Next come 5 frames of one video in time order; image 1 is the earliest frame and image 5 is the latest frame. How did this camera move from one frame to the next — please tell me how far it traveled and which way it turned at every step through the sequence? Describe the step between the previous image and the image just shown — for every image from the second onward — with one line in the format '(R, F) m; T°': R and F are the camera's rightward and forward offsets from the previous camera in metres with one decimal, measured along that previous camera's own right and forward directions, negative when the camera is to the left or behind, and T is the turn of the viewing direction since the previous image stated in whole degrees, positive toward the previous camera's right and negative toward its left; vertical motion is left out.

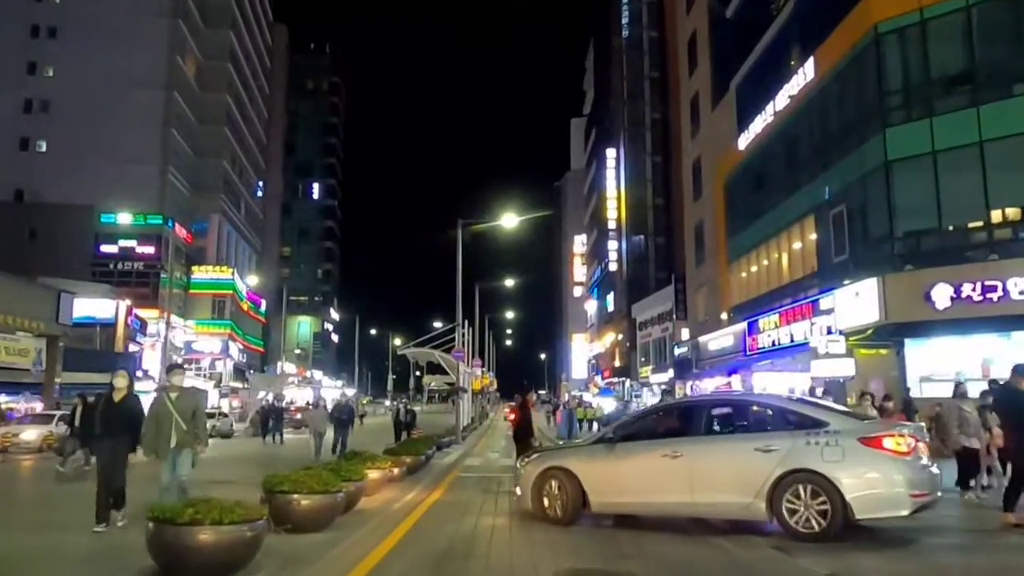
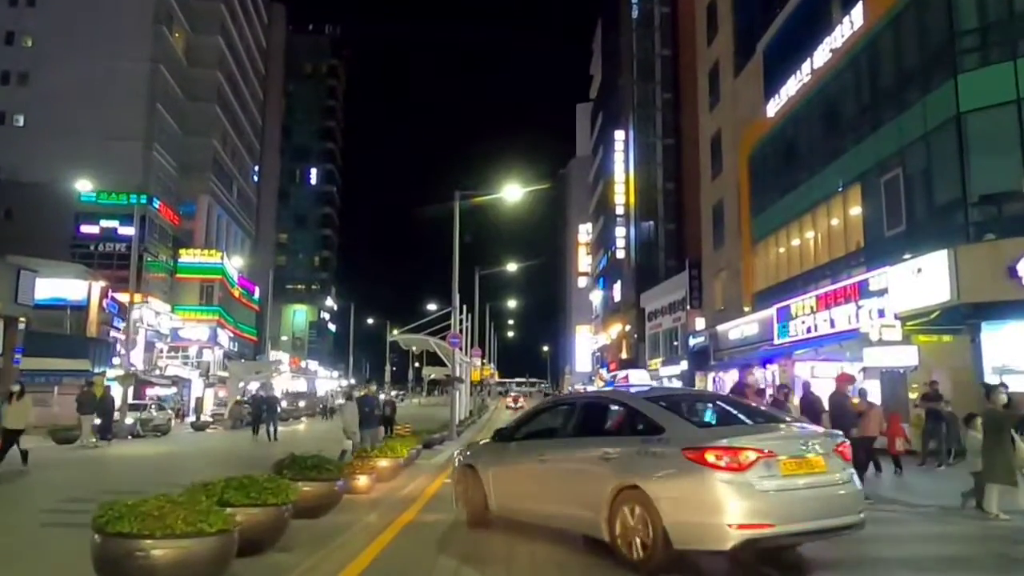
(0.0, +3.5) m; 0°
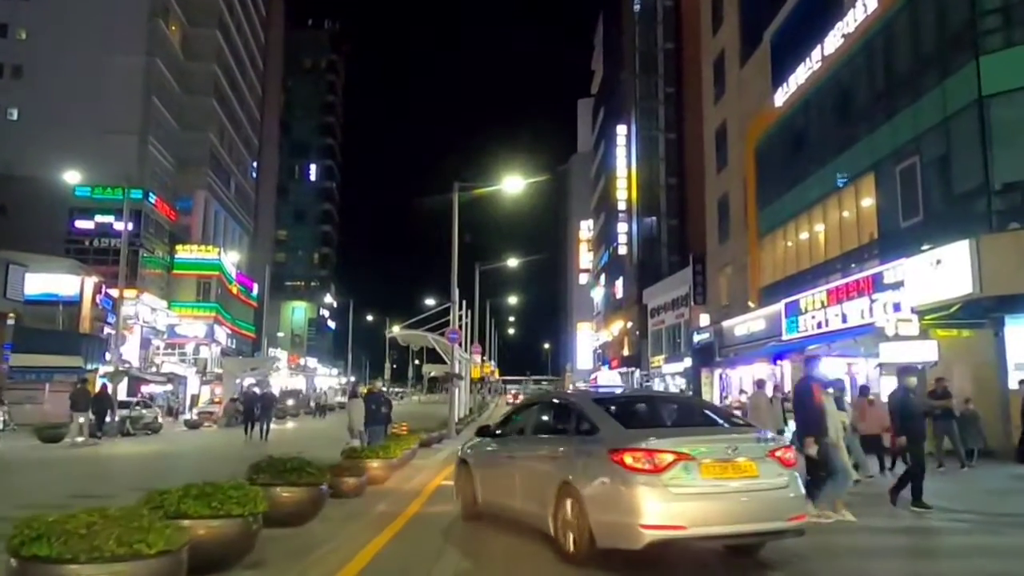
(0.0, +0.9) m; 0°
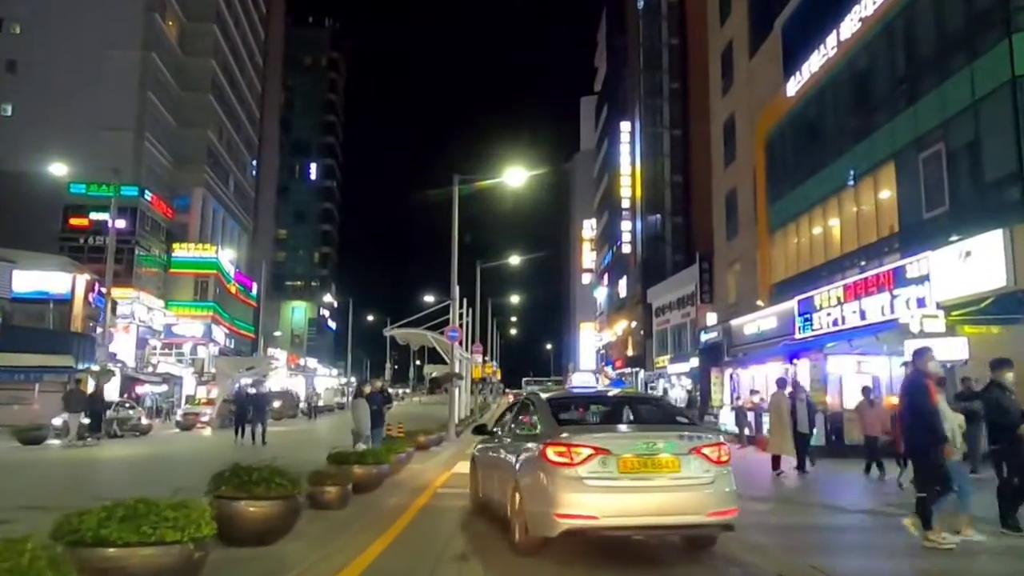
(0.0, +1.1) m; 0°
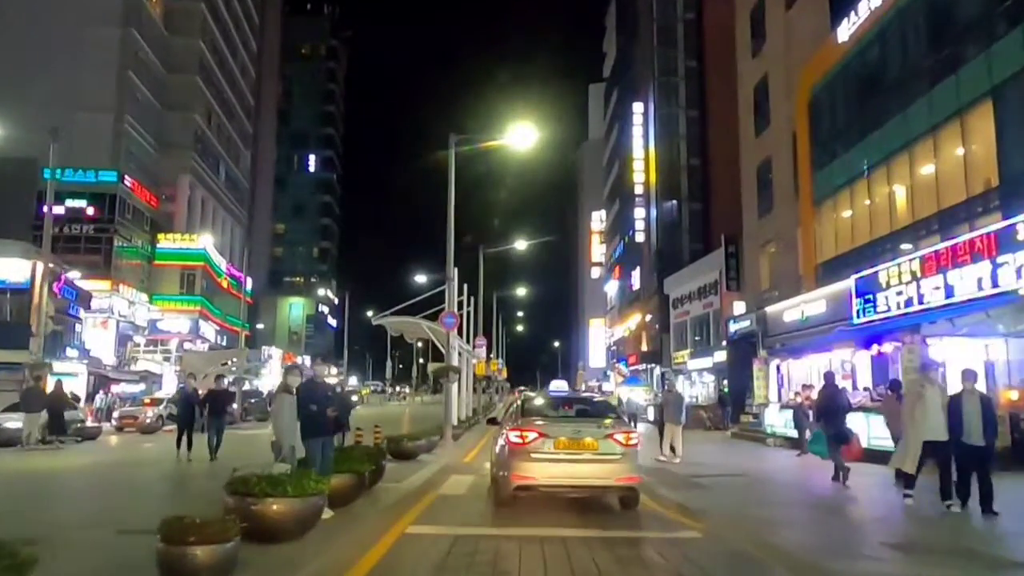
(0.0, +4.3) m; 0°
